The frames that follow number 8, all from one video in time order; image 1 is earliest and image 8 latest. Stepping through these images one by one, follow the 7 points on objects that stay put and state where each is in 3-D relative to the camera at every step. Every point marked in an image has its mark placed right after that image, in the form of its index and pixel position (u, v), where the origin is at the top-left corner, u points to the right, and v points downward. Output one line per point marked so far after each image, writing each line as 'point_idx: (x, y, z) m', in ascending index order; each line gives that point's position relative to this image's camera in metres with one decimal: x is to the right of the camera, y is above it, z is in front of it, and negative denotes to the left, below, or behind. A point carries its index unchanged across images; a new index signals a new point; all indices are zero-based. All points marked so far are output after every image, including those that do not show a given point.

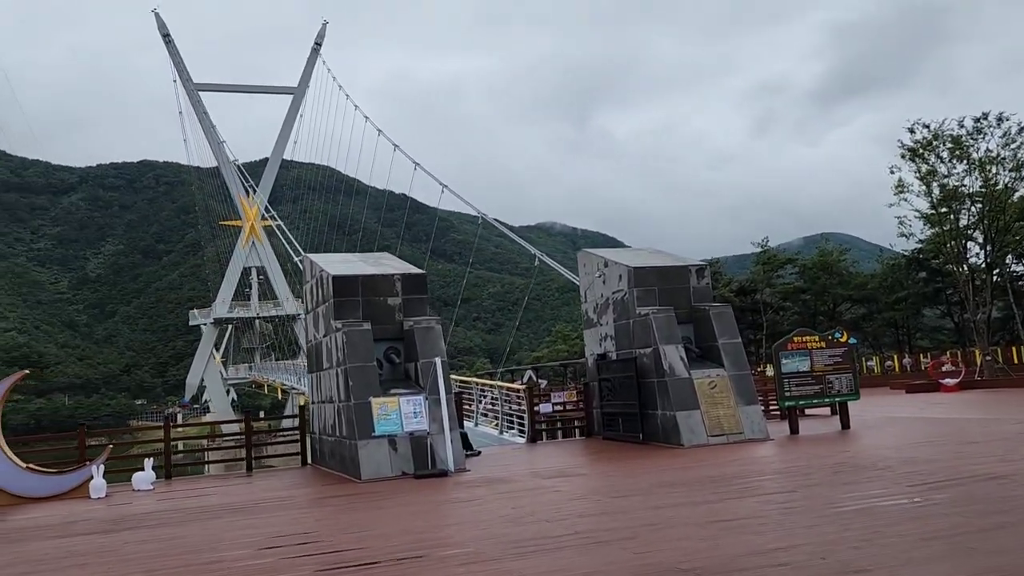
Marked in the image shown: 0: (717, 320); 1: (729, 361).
0: (+2.3, -0.4, +9.4) m
1: (+2.4, -0.8, +9.2) m
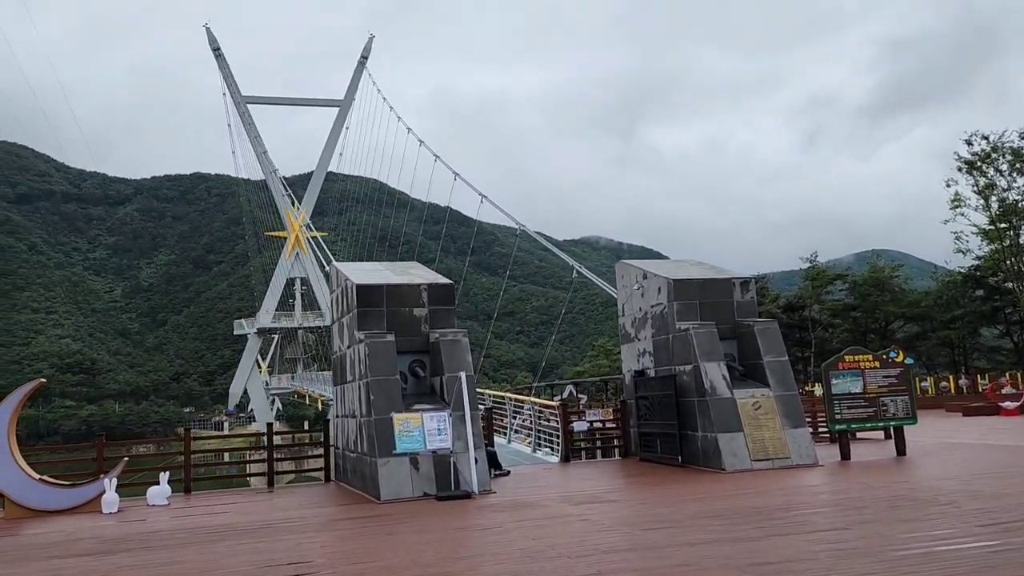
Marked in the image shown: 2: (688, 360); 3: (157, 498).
0: (+2.6, -0.5, +8.8) m
1: (+2.7, -0.9, +8.6) m
2: (+1.8, -0.8, +8.8) m
3: (-3.3, -2.0, +7.9) m
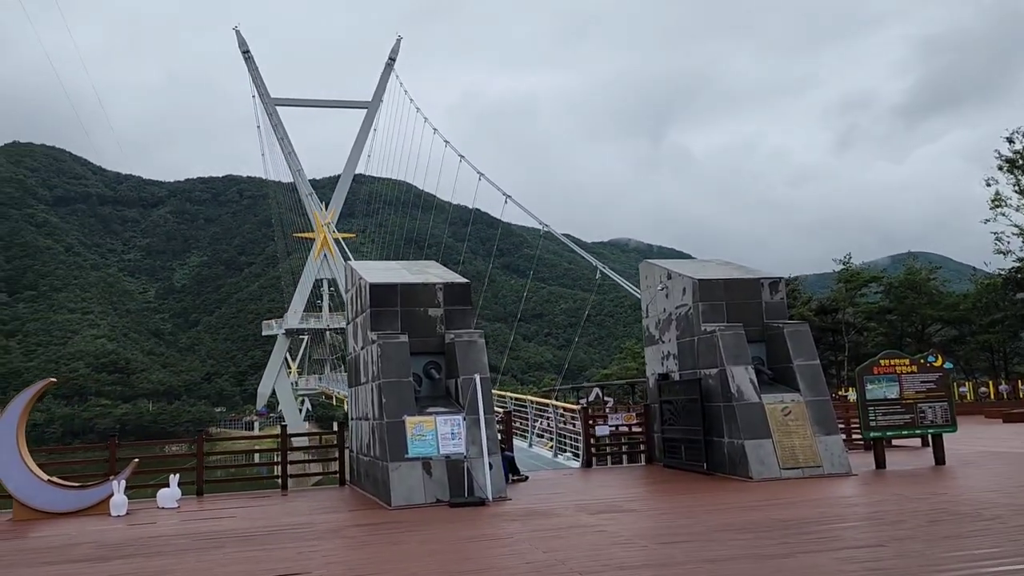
0: (+2.8, -0.5, +8.5) m
1: (+2.9, -1.0, +8.2) m
2: (+2.0, -0.8, +8.4) m
3: (-3.2, -2.0, +7.7) m
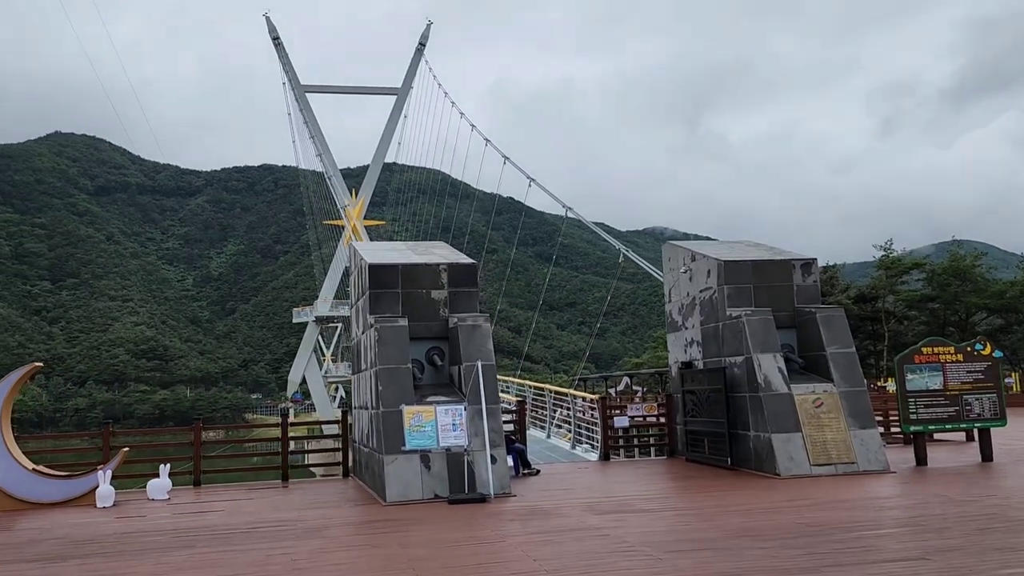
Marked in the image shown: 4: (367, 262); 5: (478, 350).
0: (+2.9, -0.3, +7.8) m
1: (+3.0, -0.8, +7.6) m
2: (+2.1, -0.6, +7.8) m
3: (-3.1, -1.8, +7.3) m
4: (-1.3, +0.2, +7.4) m
5: (-0.3, -0.5, +7.0) m
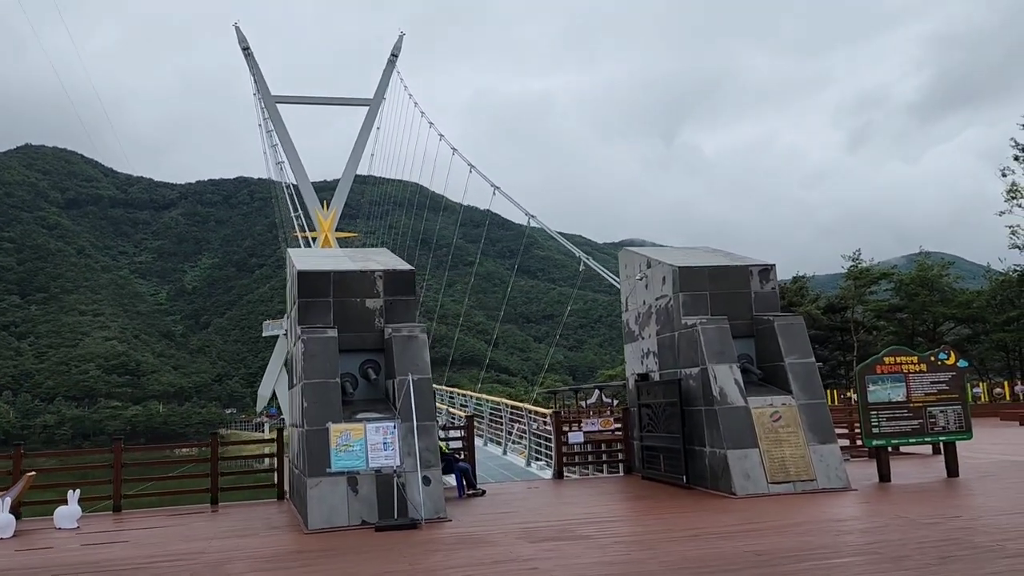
0: (+2.4, -0.4, +7.4) m
1: (+2.5, -0.8, +7.2) m
2: (+1.6, -0.7, +7.4) m
3: (-3.6, -1.9, +6.8) m
4: (-1.8, +0.2, +6.9) m
5: (-0.8, -0.6, +6.6) m
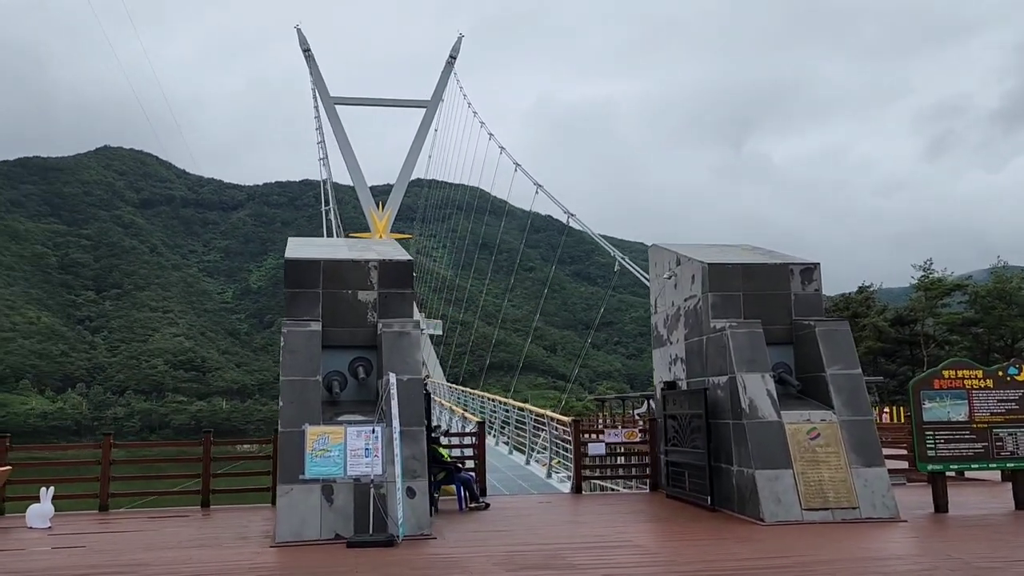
0: (+2.5, -0.4, +6.6) m
1: (+2.5, -0.9, +6.4) m
2: (+1.7, -0.6, +6.6) m
3: (-3.6, -1.7, +6.4) m
4: (-1.7, +0.2, +6.4) m
5: (-0.8, -0.5, +6.0) m
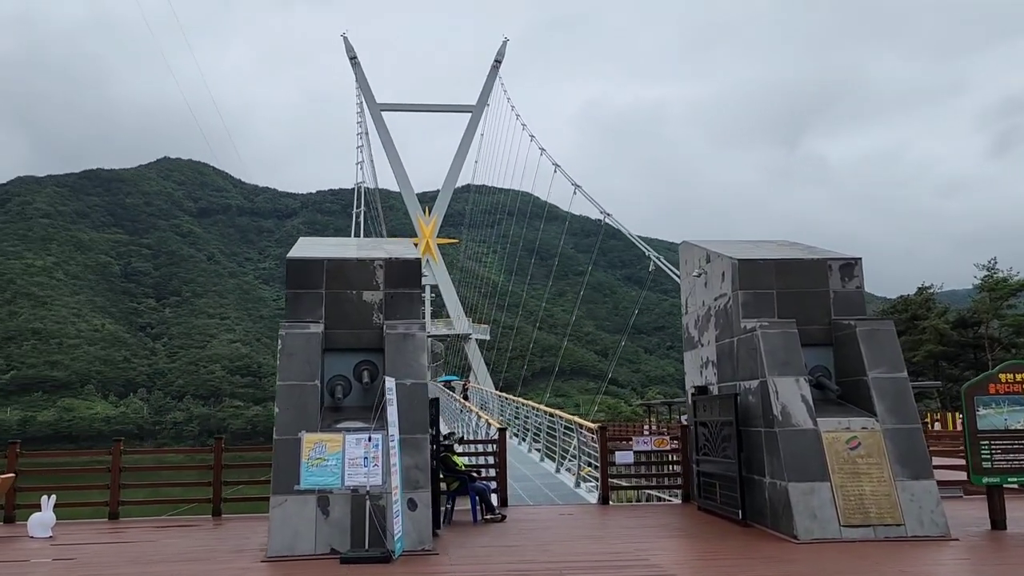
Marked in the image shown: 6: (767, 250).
0: (+2.6, -0.4, +6.1) m
1: (+2.6, -0.8, +5.8) m
2: (+1.8, -0.6, +6.1) m
3: (-3.5, -1.8, +6.2) m
4: (-1.6, +0.2, +6.1) m
5: (-0.7, -0.5, +5.6) m
6: (+2.1, +0.3, +7.0) m
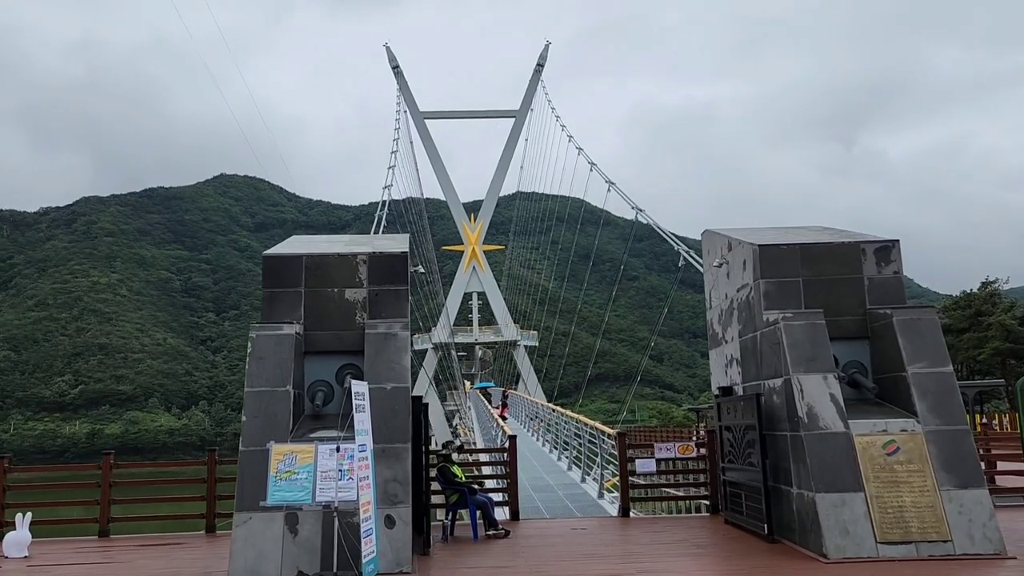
0: (+2.6, -0.3, +5.4) m
1: (+2.6, -0.7, +5.1) m
2: (+1.8, -0.5, +5.5) m
3: (-3.5, -1.8, +5.9) m
4: (-1.7, +0.2, +5.7) m
5: (-0.7, -0.5, +5.1) m
6: (+2.1, +0.4, +6.4) m
